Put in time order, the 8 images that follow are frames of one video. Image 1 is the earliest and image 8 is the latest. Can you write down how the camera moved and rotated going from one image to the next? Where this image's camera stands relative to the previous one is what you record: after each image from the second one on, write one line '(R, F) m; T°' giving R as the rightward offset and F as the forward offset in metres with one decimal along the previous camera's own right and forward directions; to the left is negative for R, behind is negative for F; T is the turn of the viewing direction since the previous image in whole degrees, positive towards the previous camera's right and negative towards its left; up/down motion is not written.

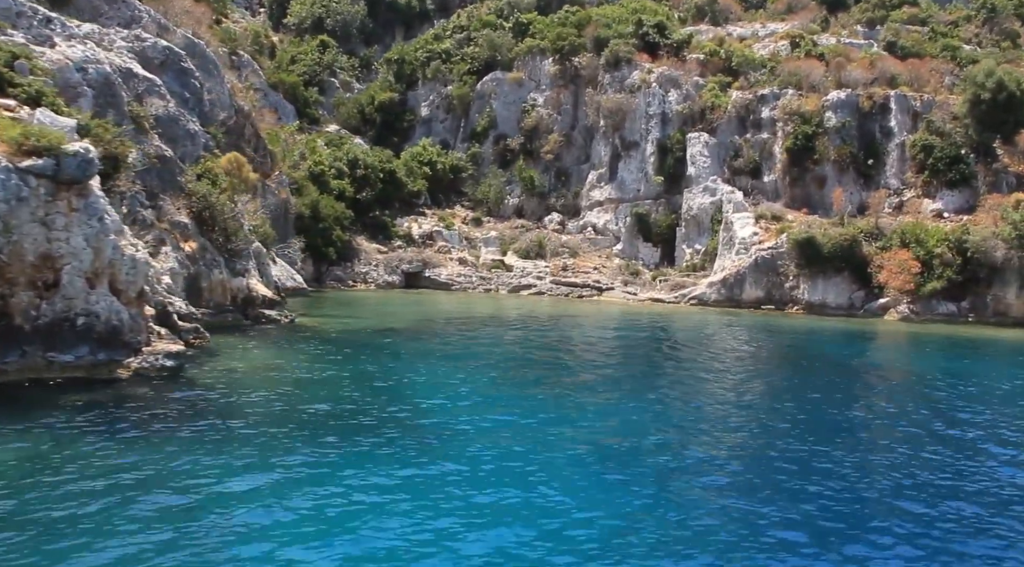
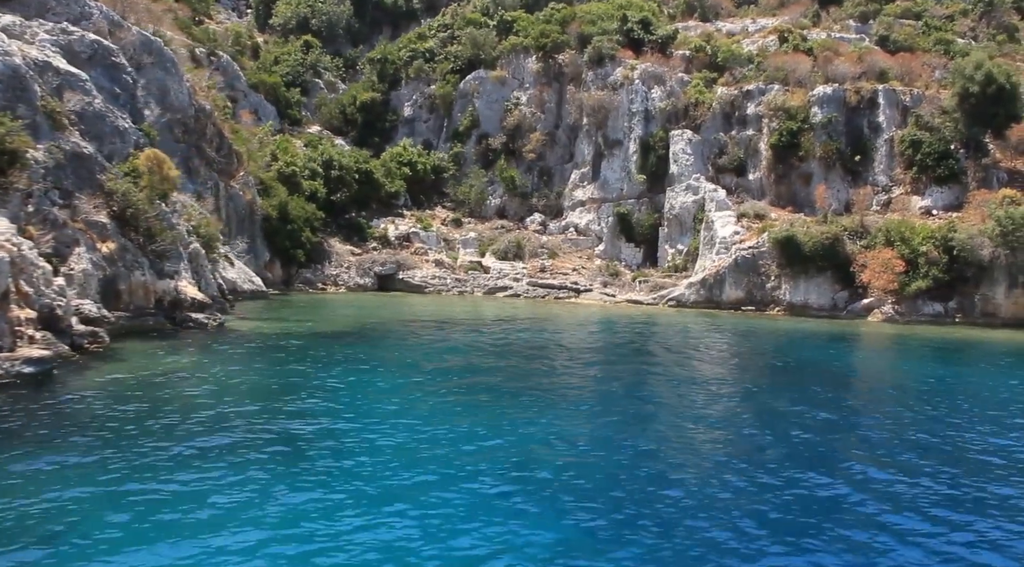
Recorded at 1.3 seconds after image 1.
(+1.9, +1.0) m; -1°
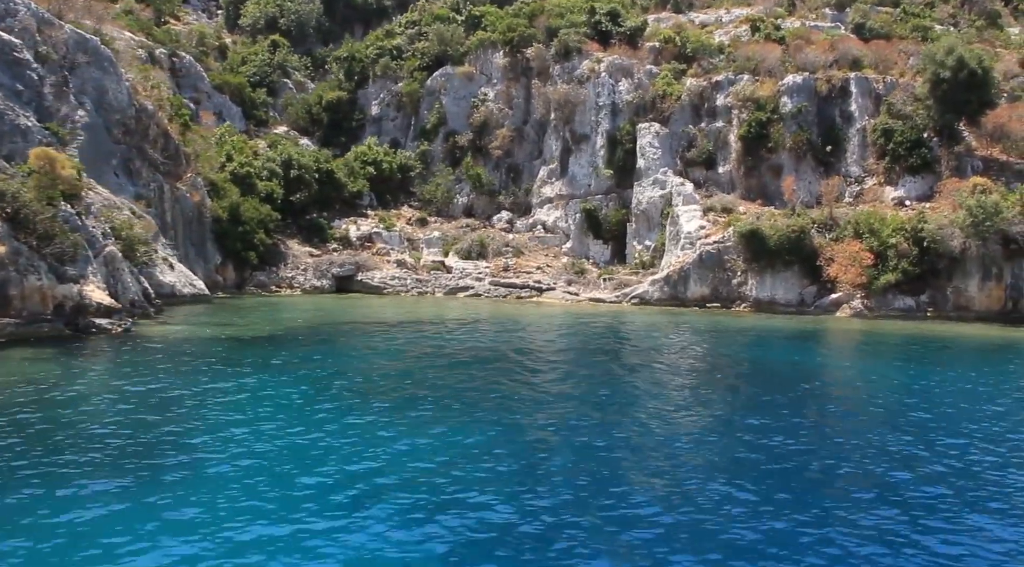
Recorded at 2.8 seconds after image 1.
(+2.0, +1.1) m; 0°
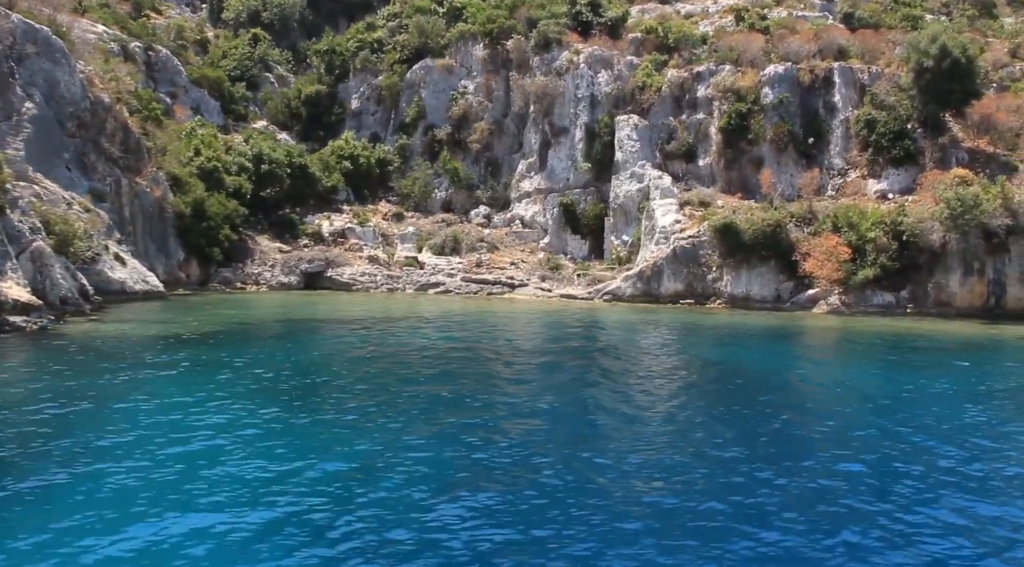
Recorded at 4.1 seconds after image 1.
(+1.8, +0.9) m; -1°
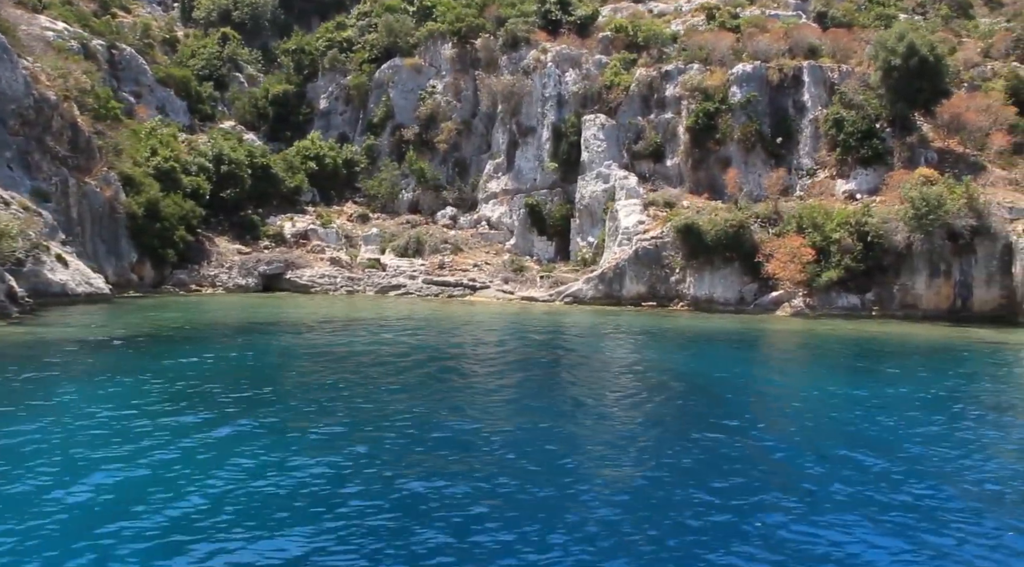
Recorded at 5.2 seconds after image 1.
(+1.5, +0.7) m; 0°
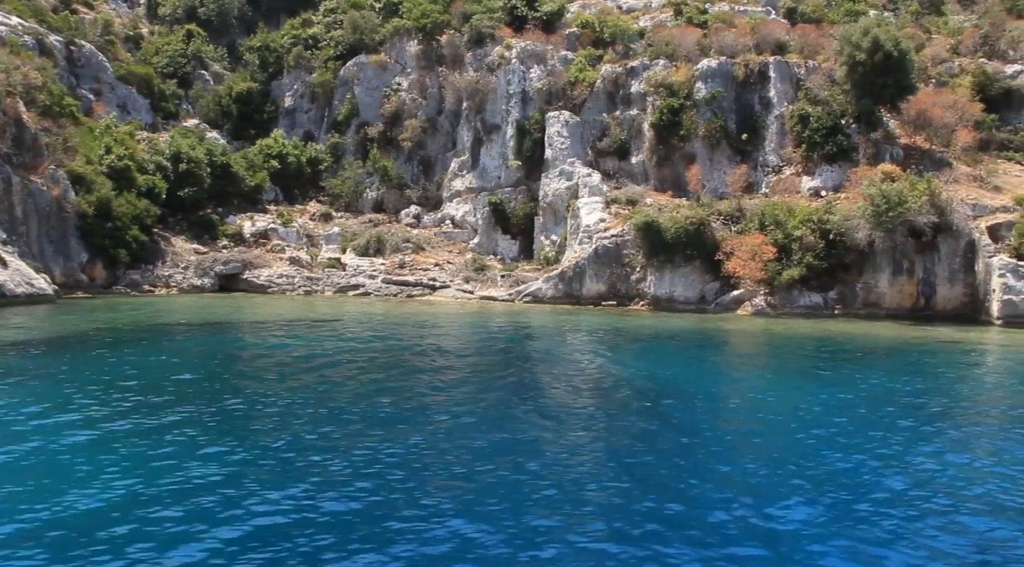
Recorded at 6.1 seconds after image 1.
(+1.3, +0.6) m; +1°
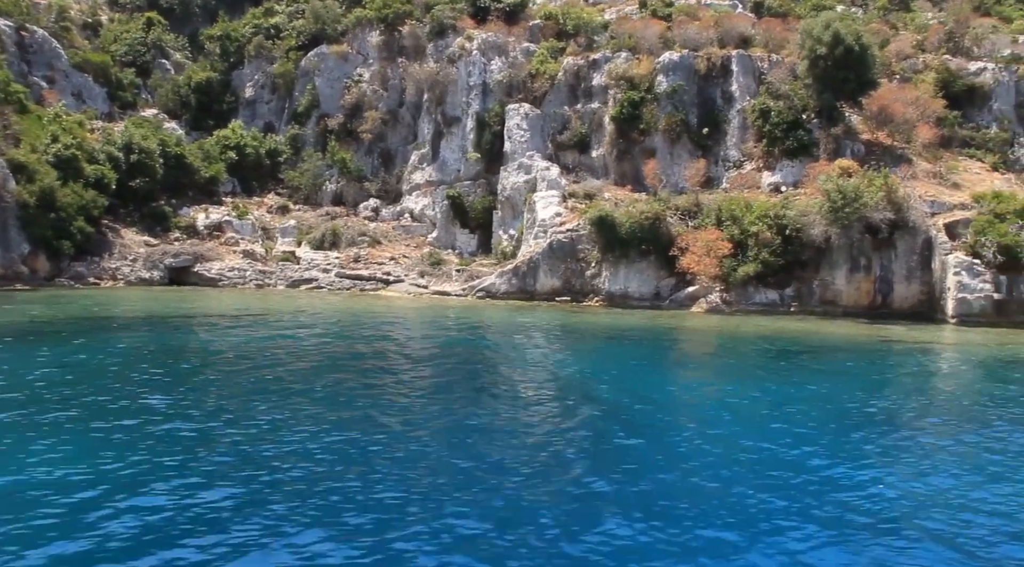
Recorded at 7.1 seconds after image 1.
(+1.3, +0.6) m; +1°
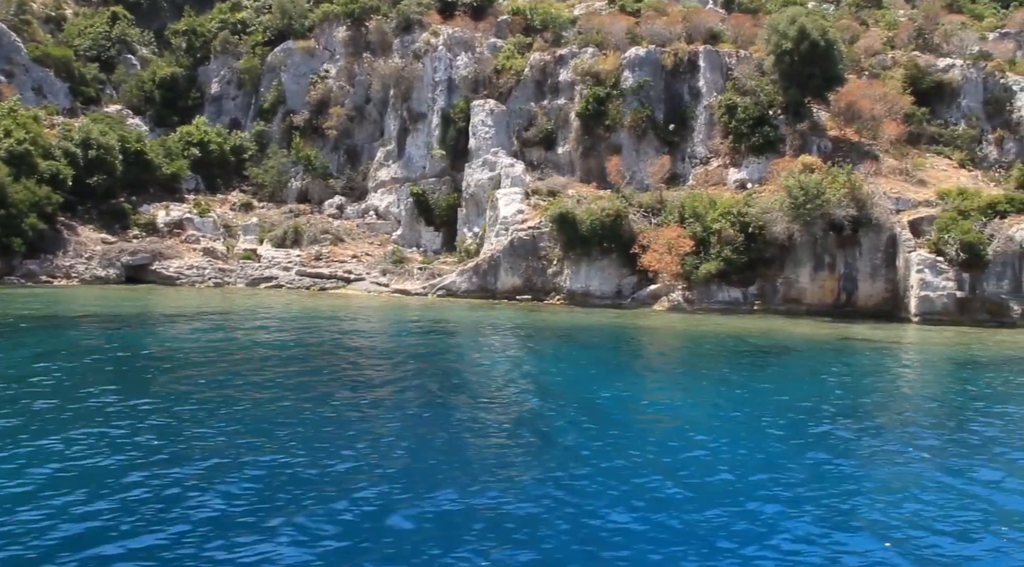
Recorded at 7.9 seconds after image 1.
(+1.1, +0.5) m; +1°
